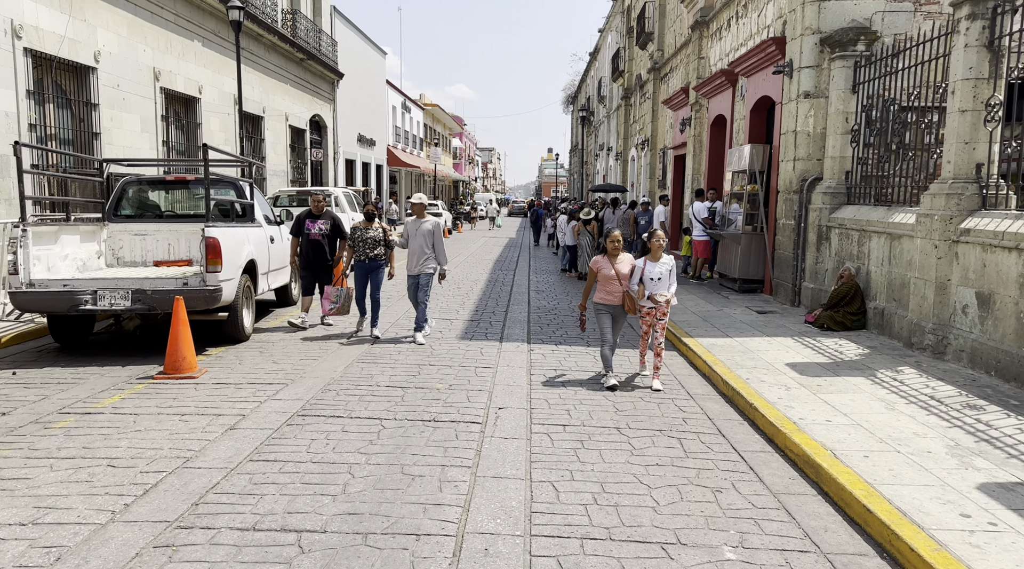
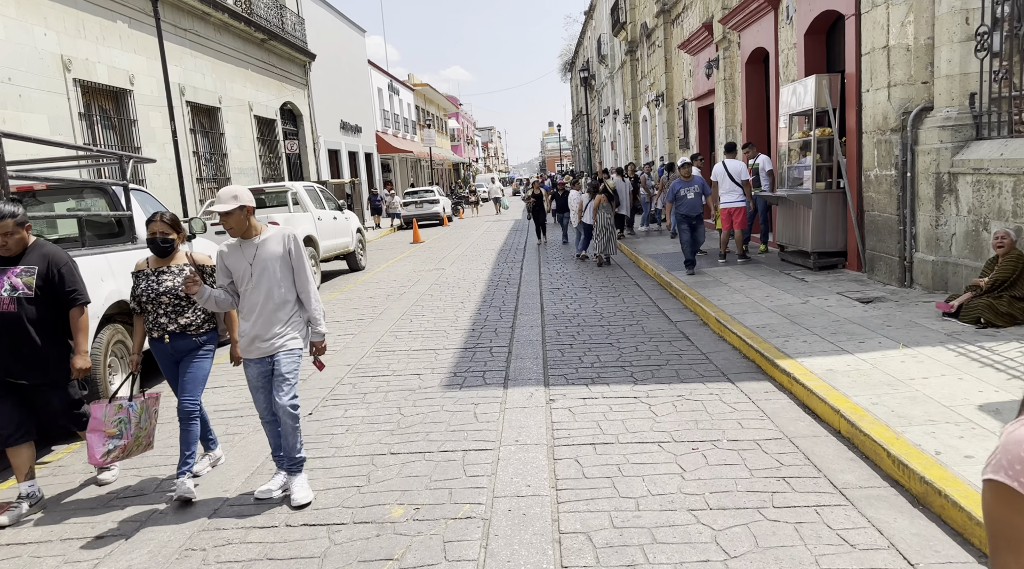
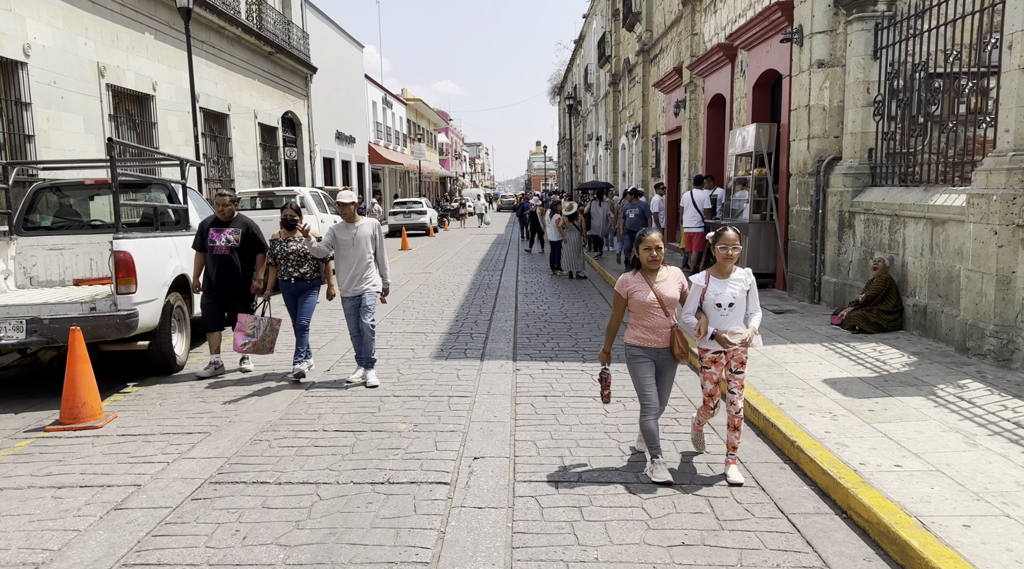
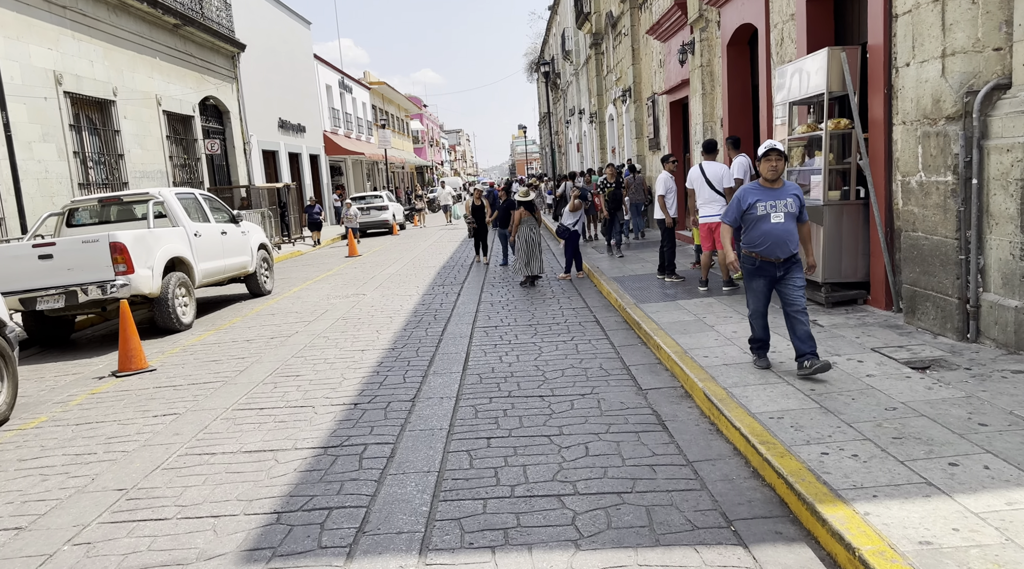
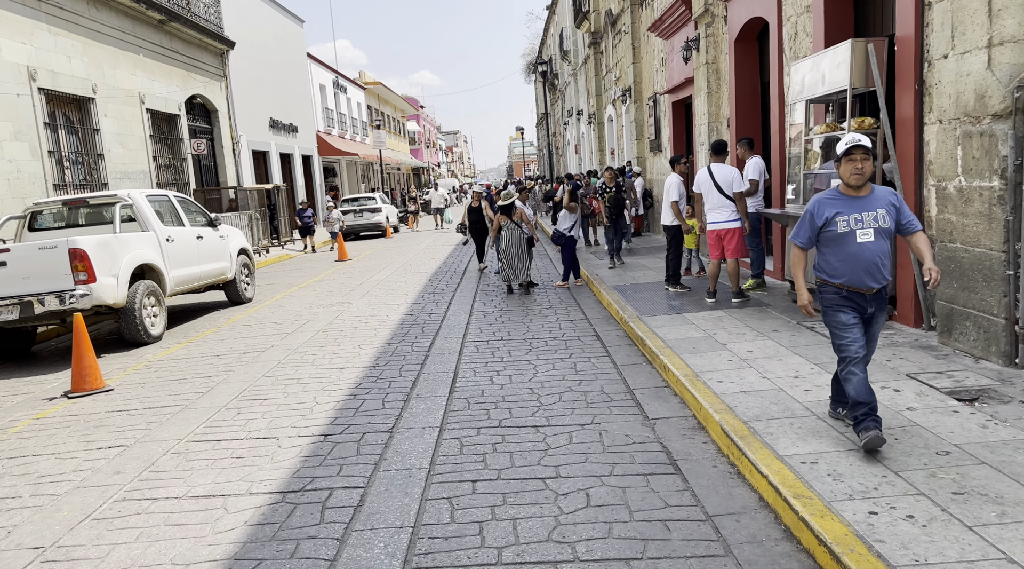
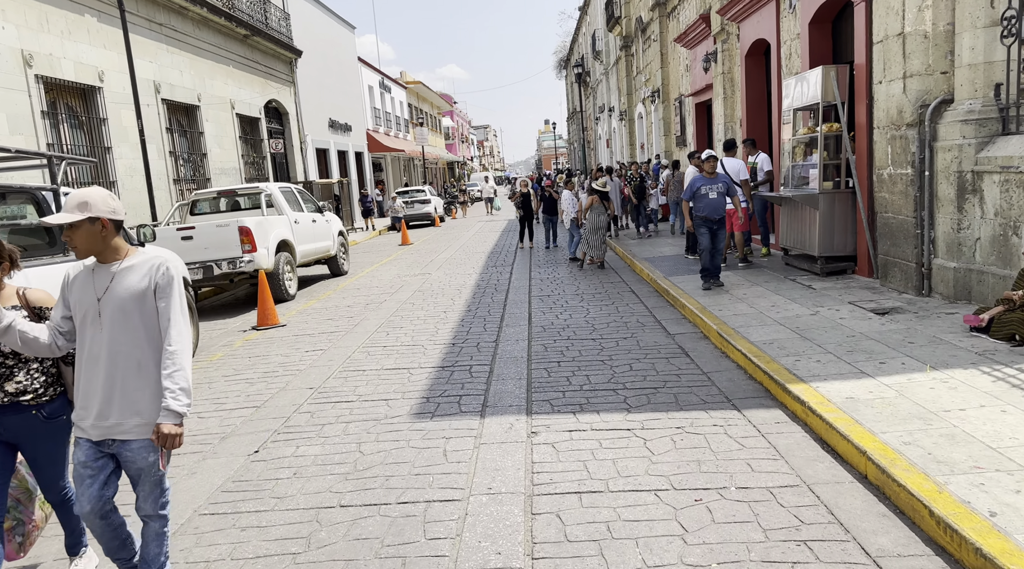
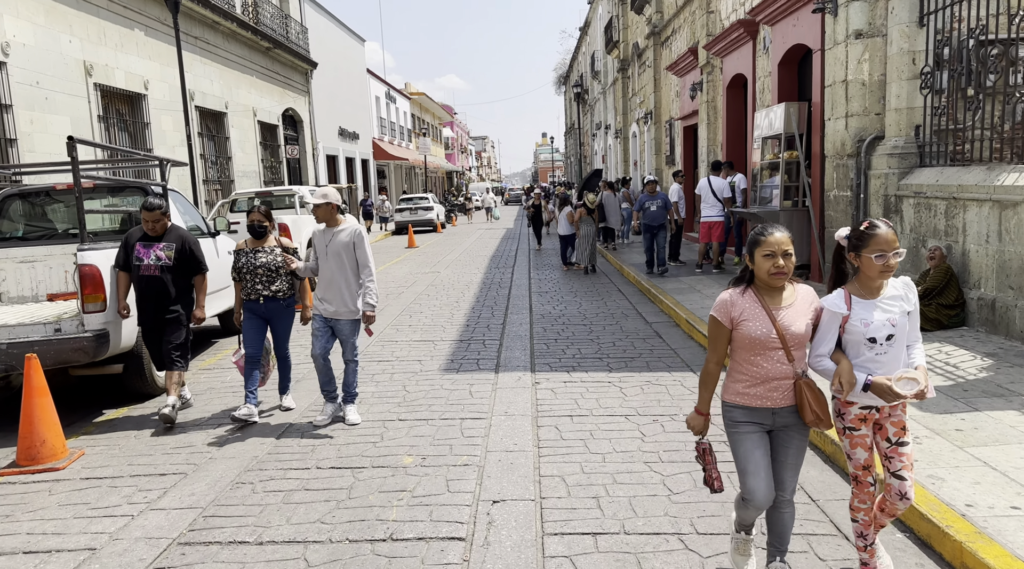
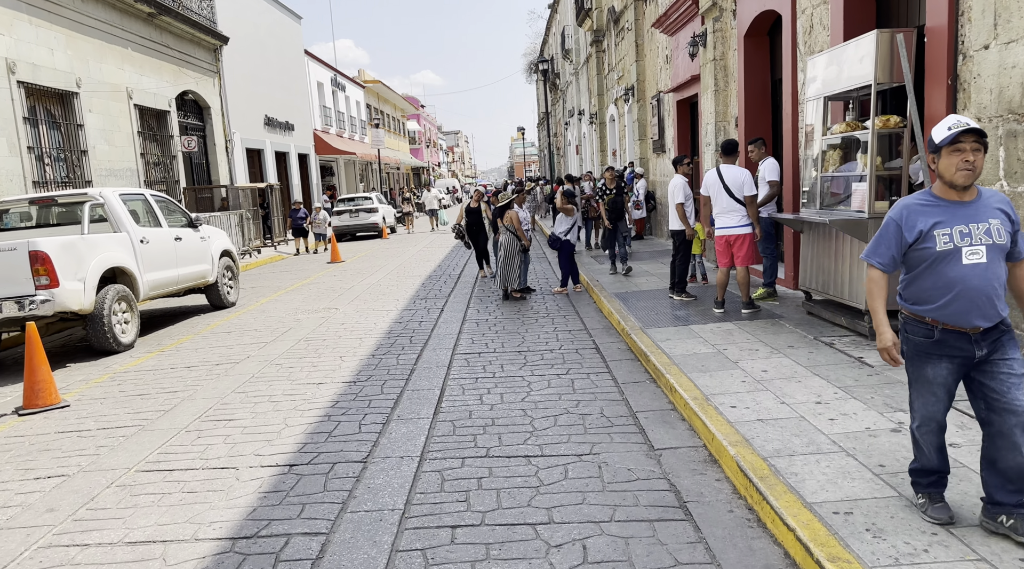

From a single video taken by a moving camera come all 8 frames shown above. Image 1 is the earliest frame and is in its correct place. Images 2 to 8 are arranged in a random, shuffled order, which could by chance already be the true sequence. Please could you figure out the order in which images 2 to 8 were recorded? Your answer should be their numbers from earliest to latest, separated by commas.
3, 7, 2, 6, 4, 5, 8
